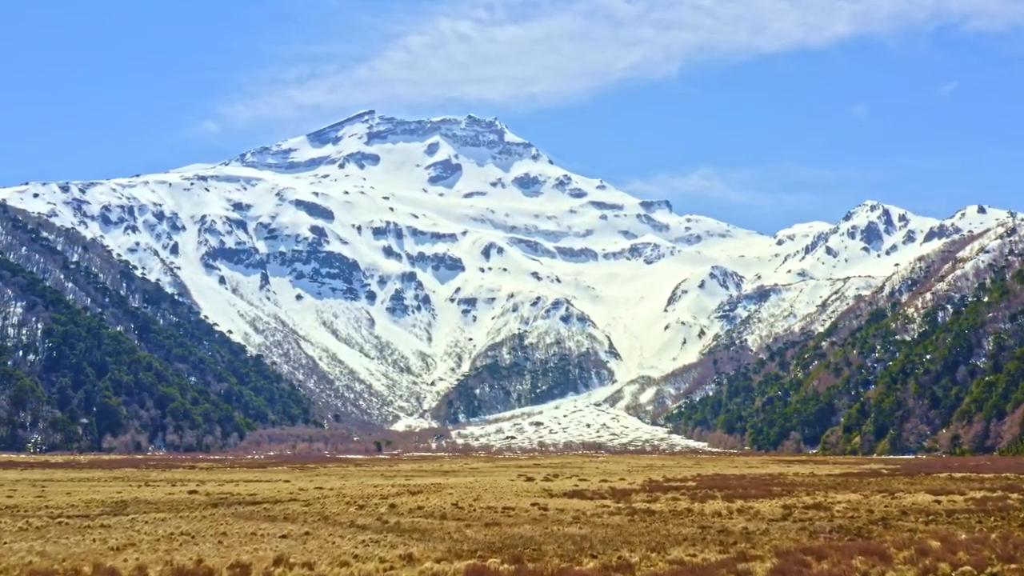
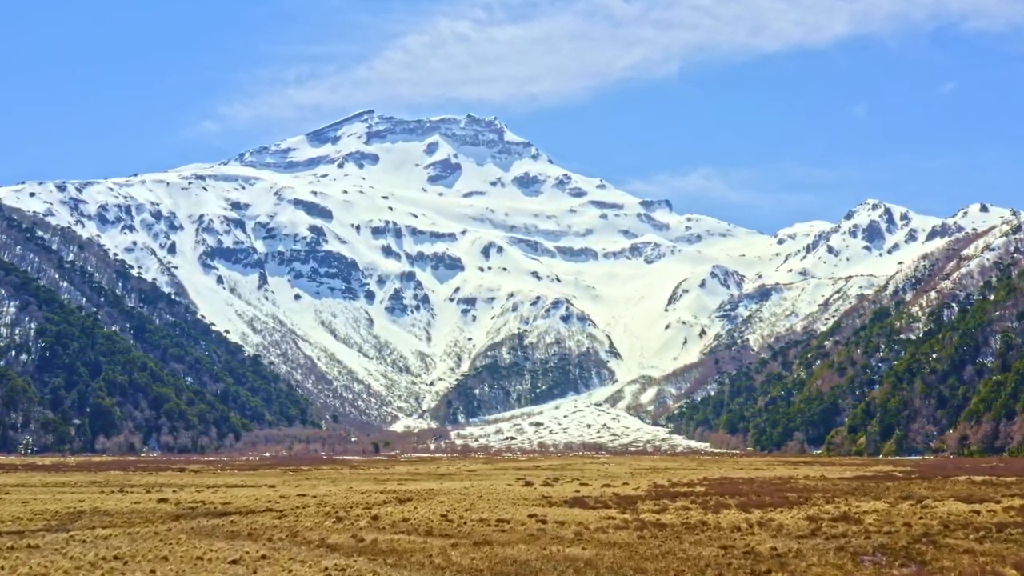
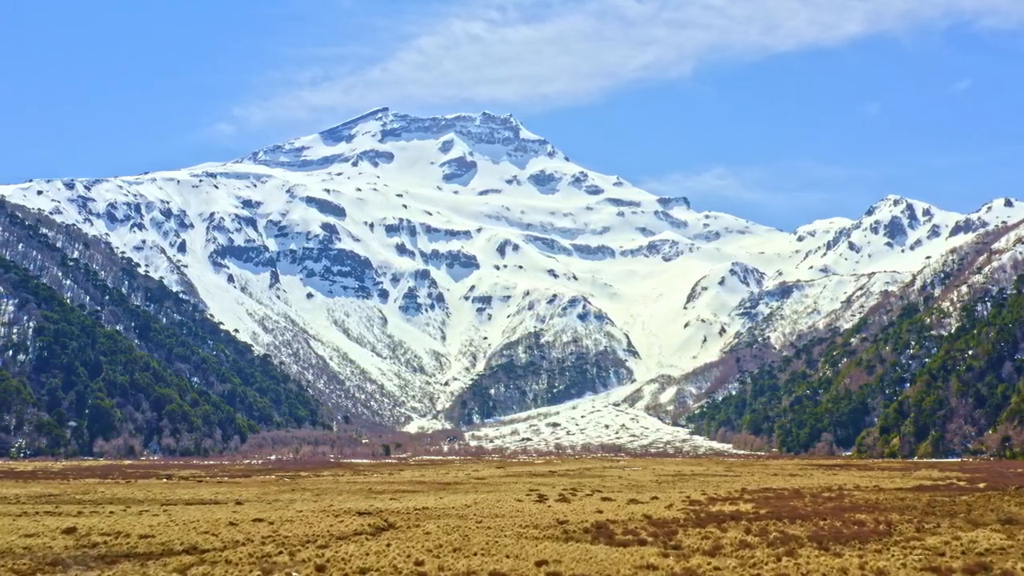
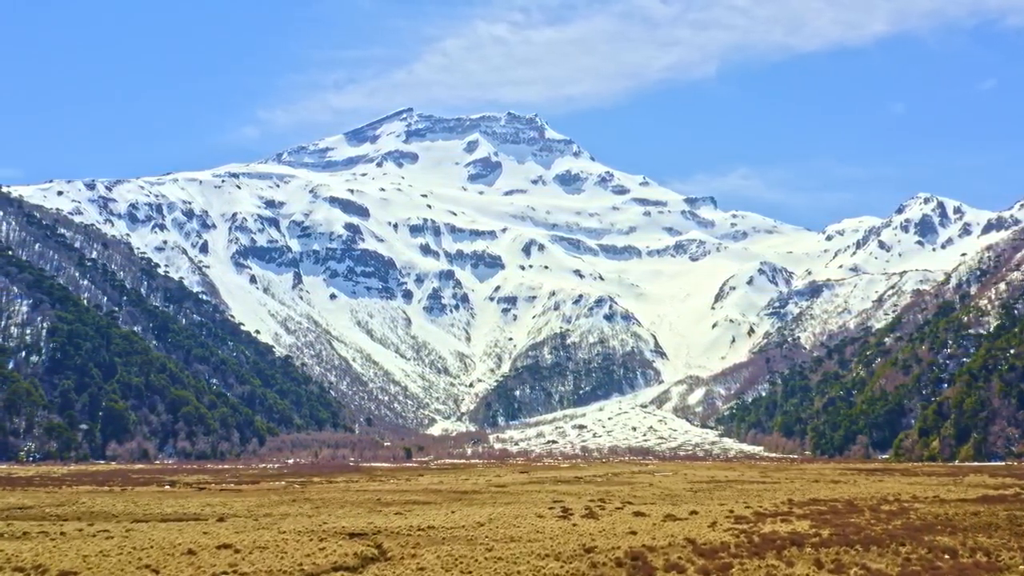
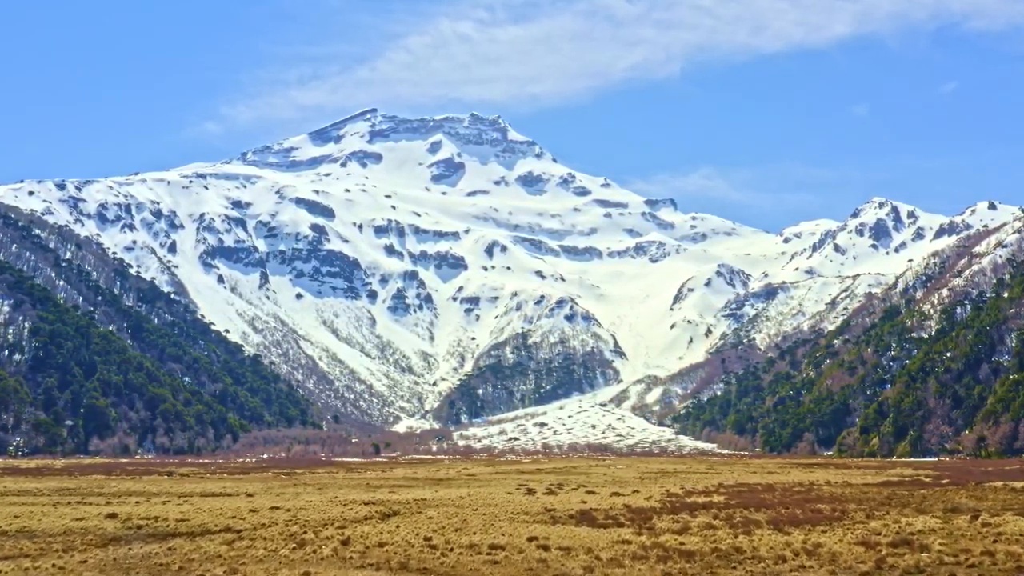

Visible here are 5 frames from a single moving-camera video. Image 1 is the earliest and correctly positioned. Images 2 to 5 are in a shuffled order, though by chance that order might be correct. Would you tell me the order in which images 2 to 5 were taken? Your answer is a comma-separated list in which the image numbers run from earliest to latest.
2, 5, 3, 4
